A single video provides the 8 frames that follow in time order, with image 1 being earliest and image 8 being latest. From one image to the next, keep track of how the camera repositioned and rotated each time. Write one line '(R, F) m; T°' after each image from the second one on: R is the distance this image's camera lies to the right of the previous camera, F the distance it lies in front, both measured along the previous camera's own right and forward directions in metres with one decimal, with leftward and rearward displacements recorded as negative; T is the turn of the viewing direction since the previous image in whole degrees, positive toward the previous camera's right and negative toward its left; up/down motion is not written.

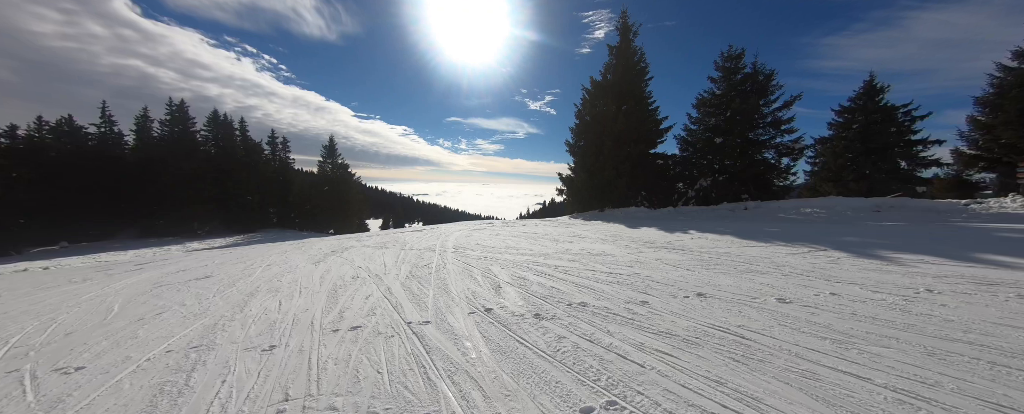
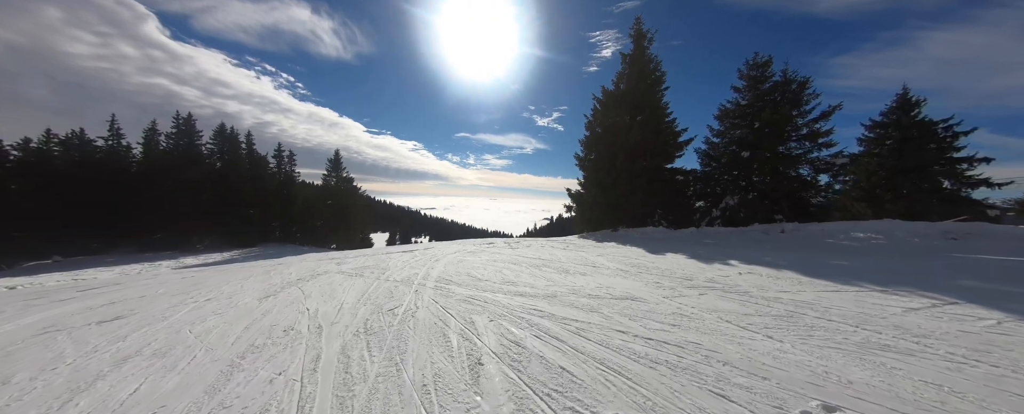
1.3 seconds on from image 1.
(+0.1, +1.1) m; -2°
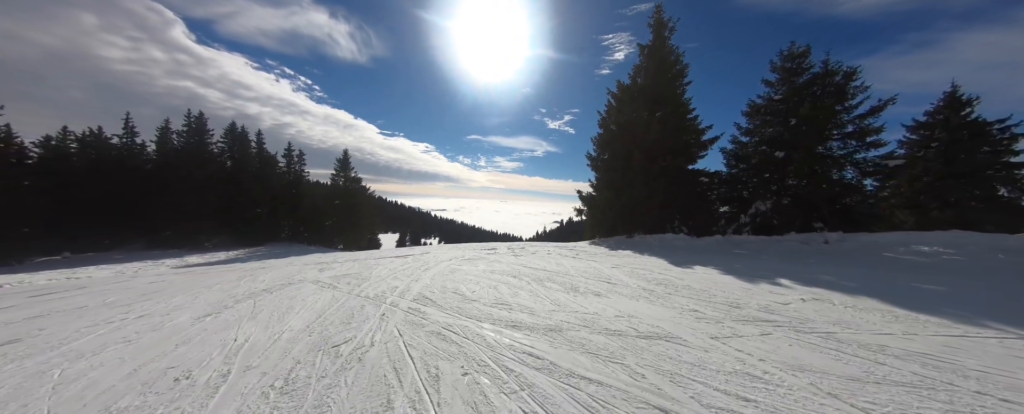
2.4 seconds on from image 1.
(+0.2, +0.9) m; -2°
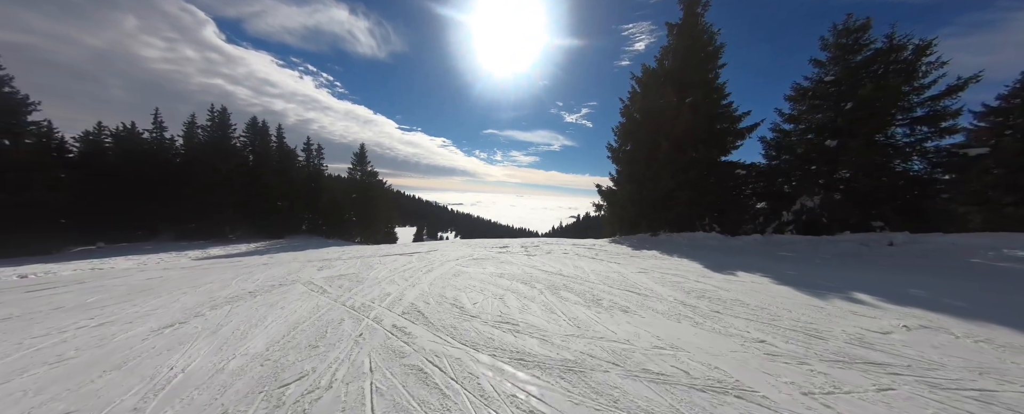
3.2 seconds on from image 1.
(+0.1, +0.7) m; -3°
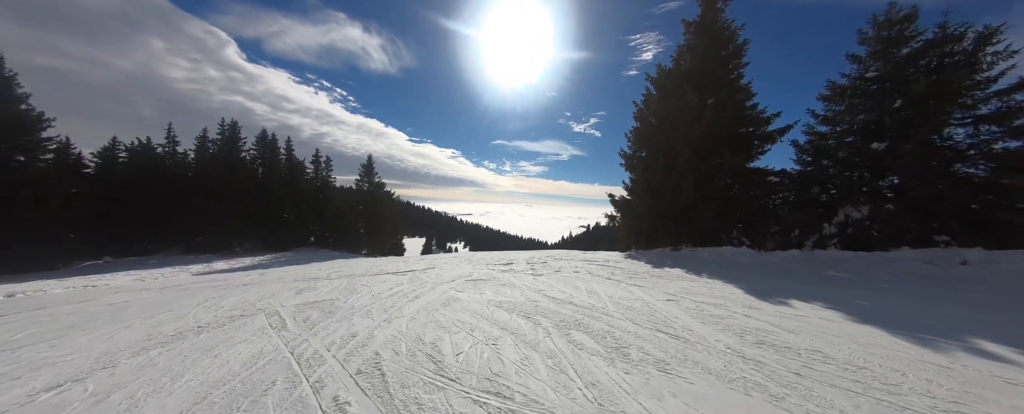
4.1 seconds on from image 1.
(+0.1, +0.8) m; -2°
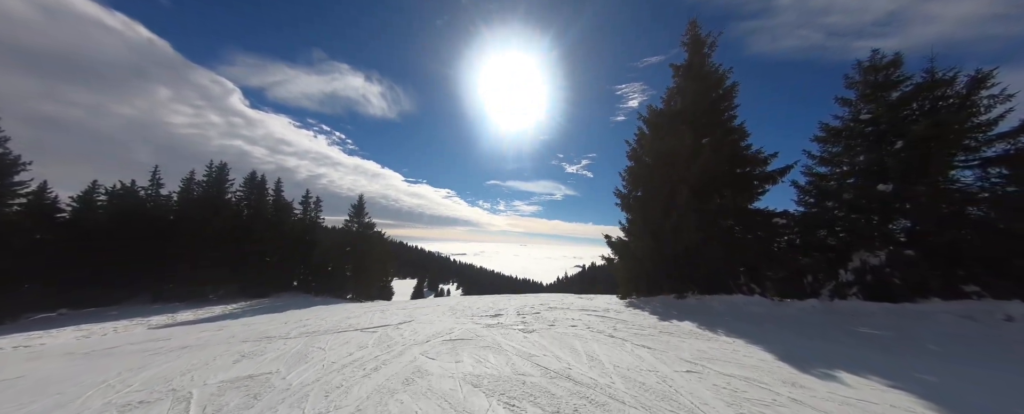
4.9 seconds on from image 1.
(+0.1, +0.6) m; +1°
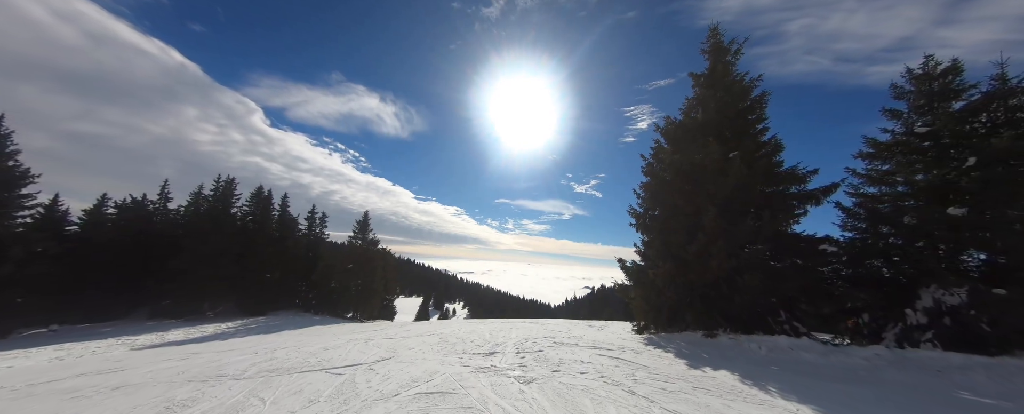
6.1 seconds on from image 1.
(+0.2, +0.9) m; -2°
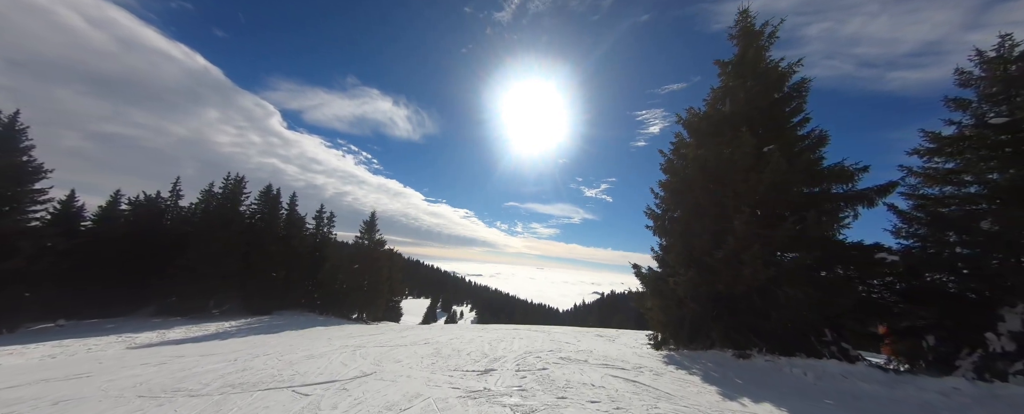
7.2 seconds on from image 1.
(+0.2, +0.8) m; -2°
